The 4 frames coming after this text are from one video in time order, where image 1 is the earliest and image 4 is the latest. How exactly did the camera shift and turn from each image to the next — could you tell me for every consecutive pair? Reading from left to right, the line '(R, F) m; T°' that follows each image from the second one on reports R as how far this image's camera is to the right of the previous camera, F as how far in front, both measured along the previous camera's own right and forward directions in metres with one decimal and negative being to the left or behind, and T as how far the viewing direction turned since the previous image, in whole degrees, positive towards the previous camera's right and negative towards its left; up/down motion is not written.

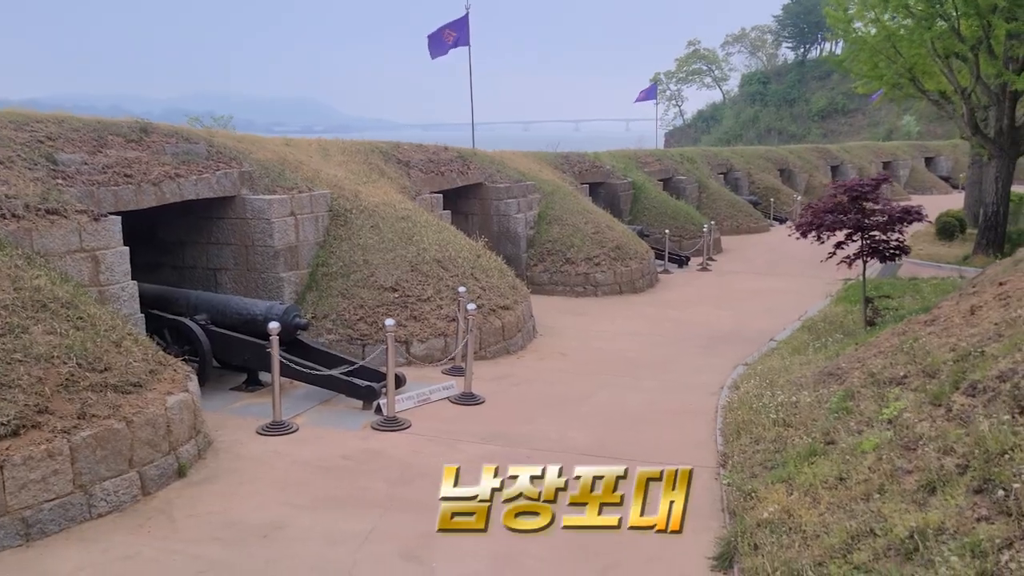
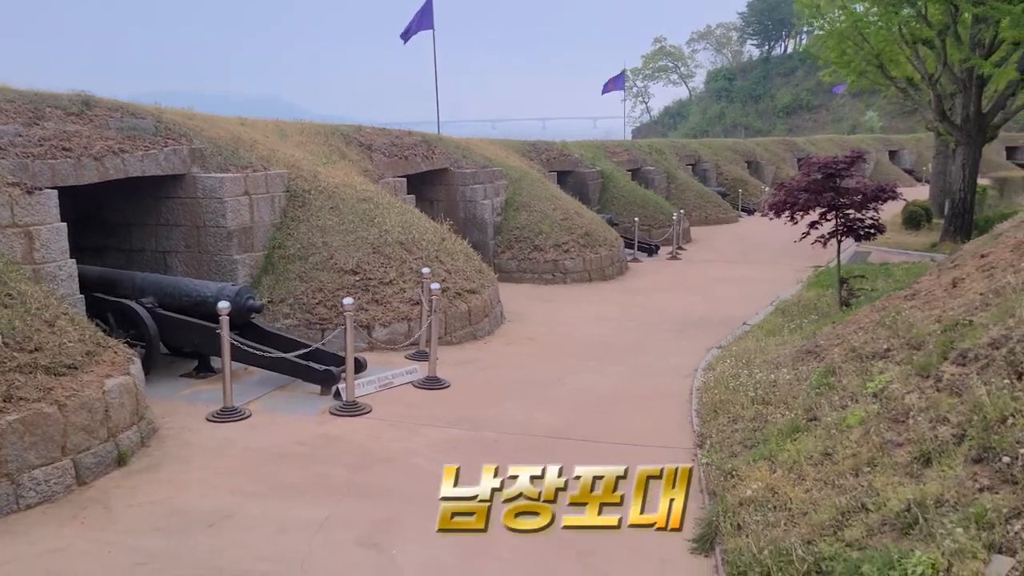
(0.0, +0.4) m; +2°
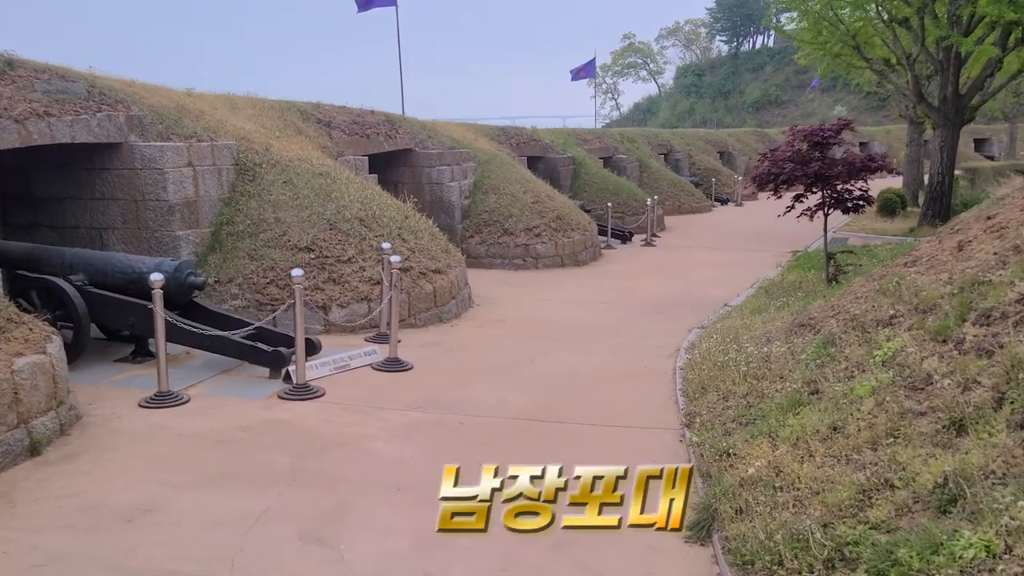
(0.0, +0.6) m; +2°
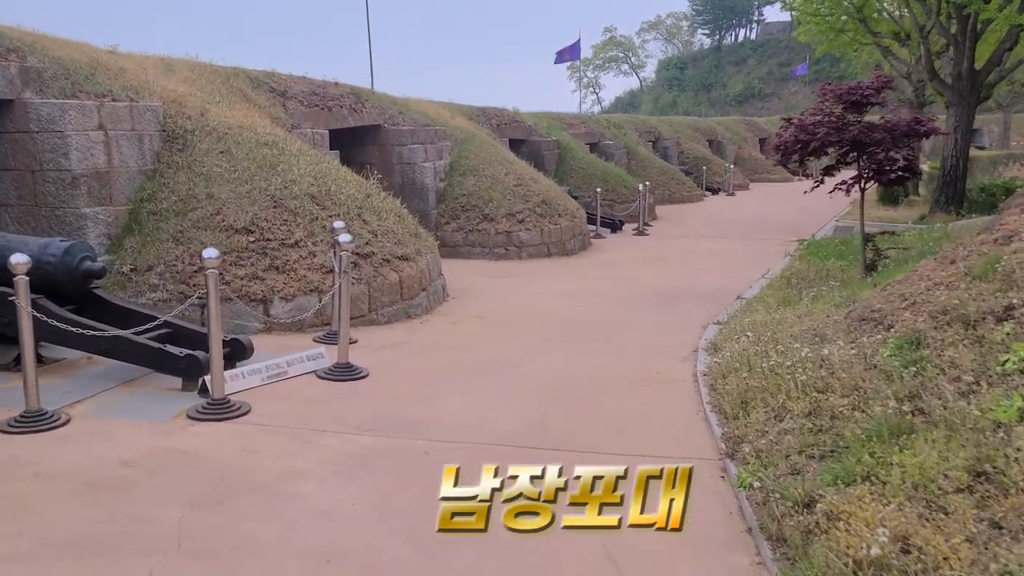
(0.0, +1.4) m; +1°
